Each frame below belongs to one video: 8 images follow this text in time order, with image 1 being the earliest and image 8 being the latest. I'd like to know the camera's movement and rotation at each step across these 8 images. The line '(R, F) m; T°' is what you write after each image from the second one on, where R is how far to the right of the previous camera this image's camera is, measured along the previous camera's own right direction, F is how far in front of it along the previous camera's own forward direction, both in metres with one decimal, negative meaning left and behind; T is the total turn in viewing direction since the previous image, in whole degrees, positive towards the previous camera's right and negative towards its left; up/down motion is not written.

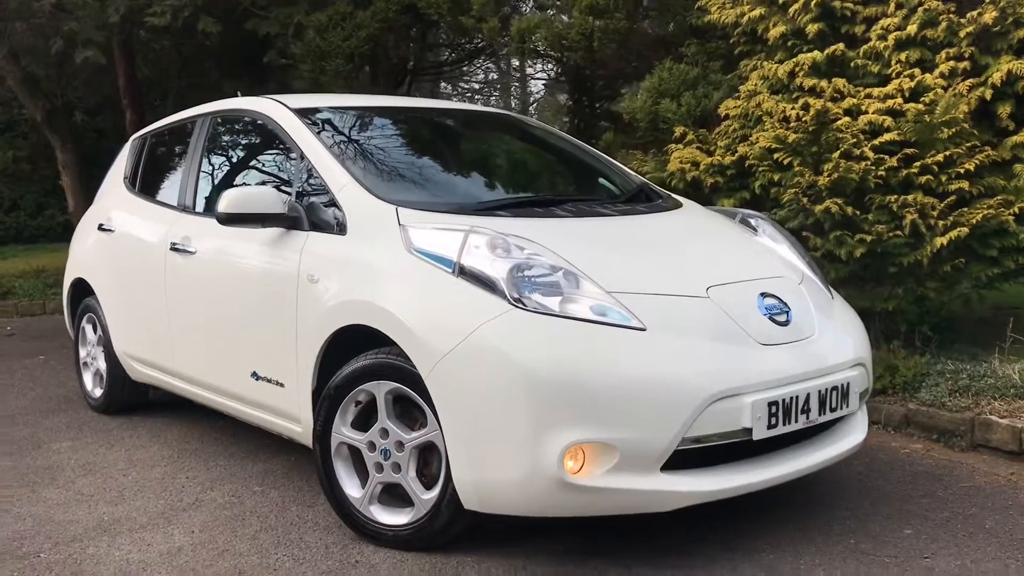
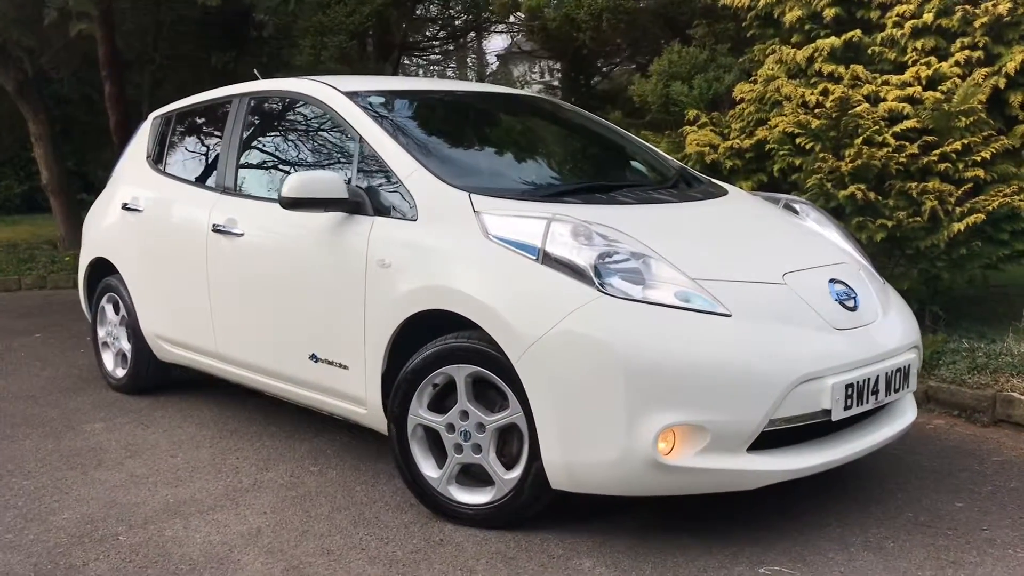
(-0.5, -0.1) m; +3°
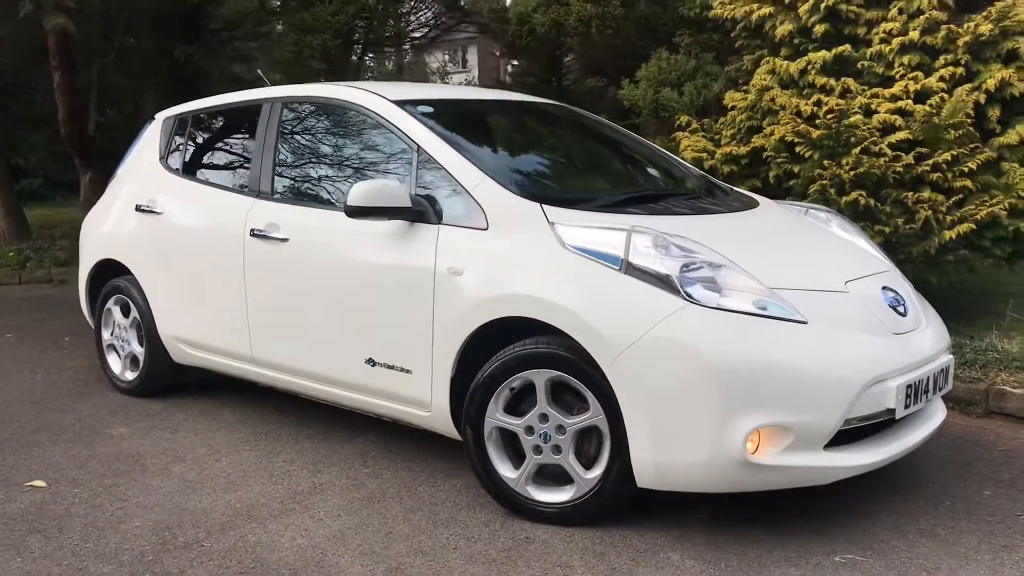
(-0.6, -0.1) m; +6°
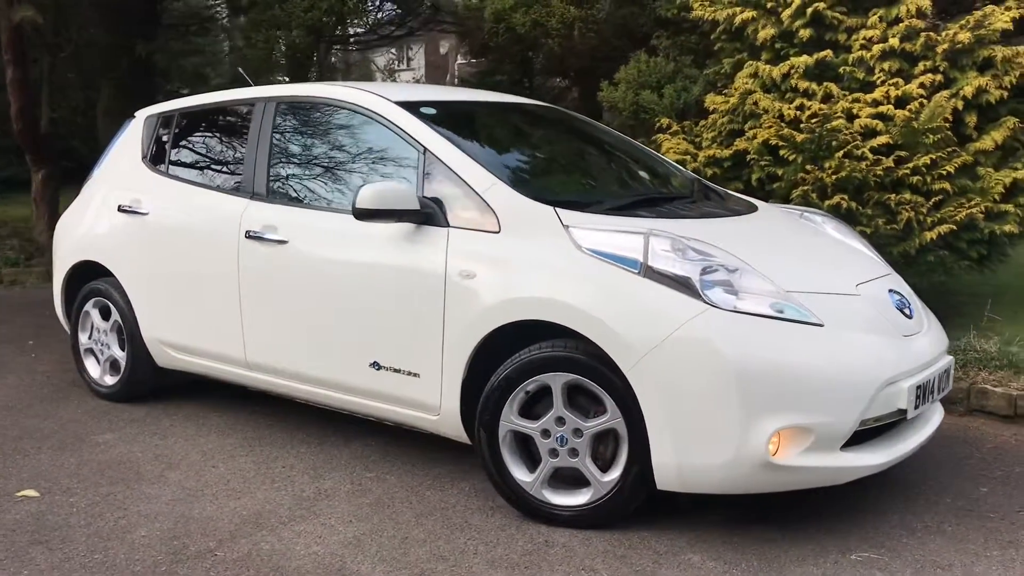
(-0.3, 0.0) m; +3°
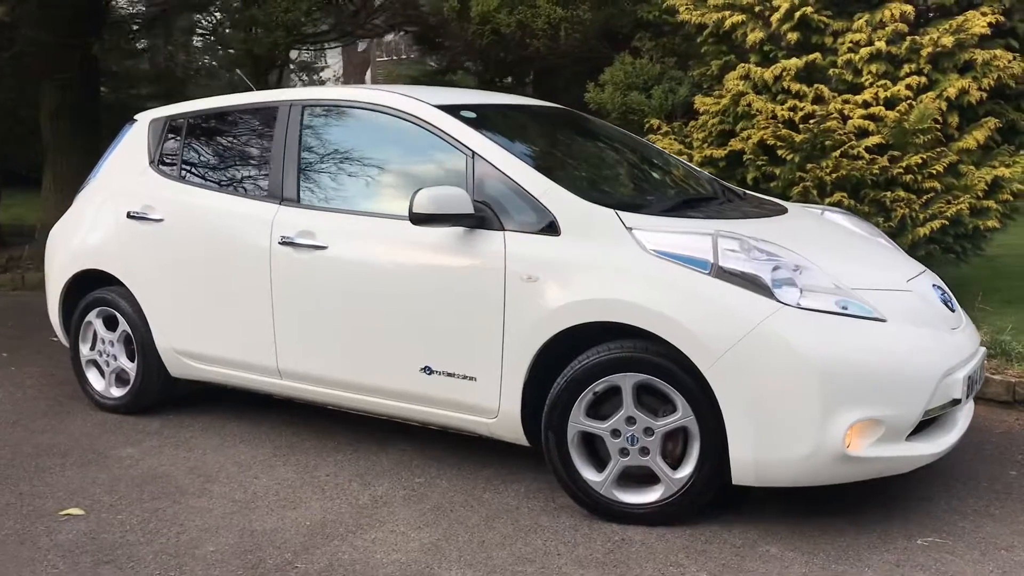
(-0.6, 0.0) m; +5°
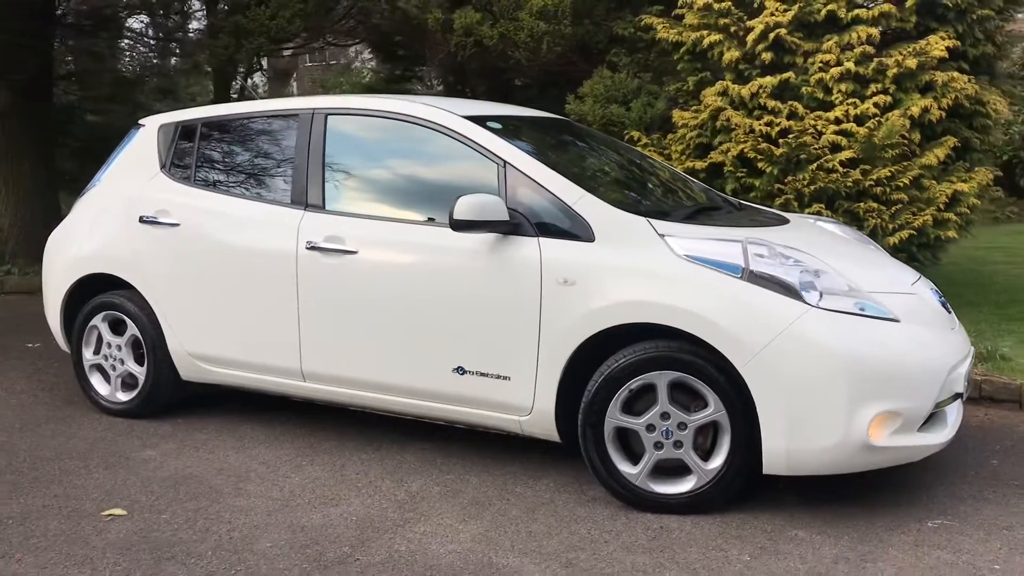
(-0.5, -0.2) m; +5°
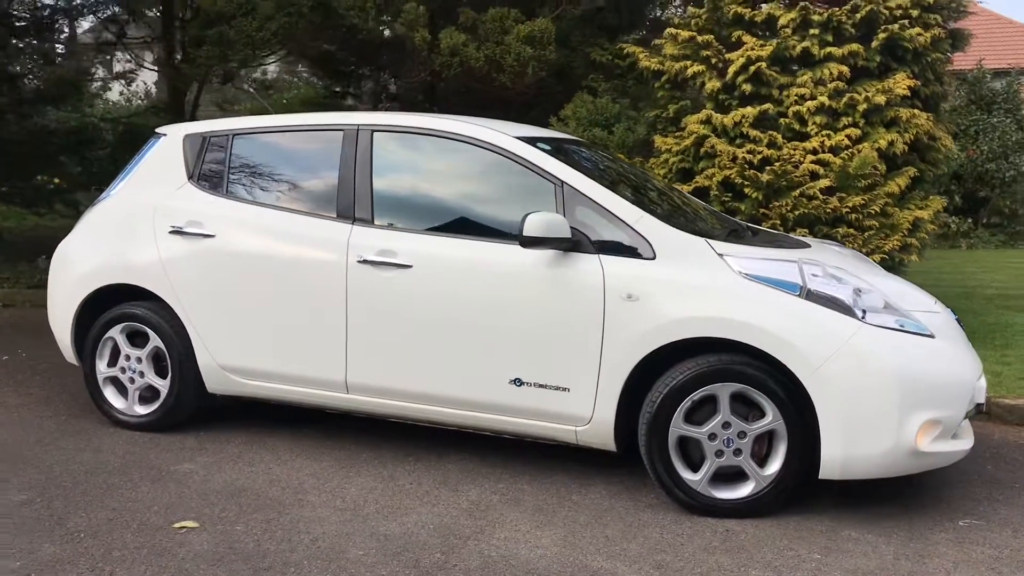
(-0.8, -0.1) m; +7°
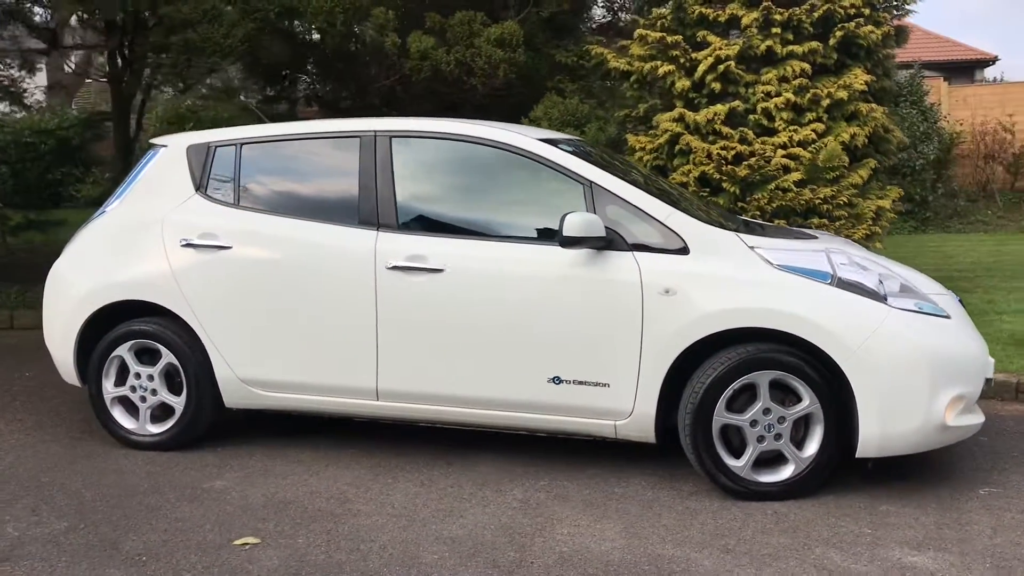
(-0.6, 0.0) m; +6°
